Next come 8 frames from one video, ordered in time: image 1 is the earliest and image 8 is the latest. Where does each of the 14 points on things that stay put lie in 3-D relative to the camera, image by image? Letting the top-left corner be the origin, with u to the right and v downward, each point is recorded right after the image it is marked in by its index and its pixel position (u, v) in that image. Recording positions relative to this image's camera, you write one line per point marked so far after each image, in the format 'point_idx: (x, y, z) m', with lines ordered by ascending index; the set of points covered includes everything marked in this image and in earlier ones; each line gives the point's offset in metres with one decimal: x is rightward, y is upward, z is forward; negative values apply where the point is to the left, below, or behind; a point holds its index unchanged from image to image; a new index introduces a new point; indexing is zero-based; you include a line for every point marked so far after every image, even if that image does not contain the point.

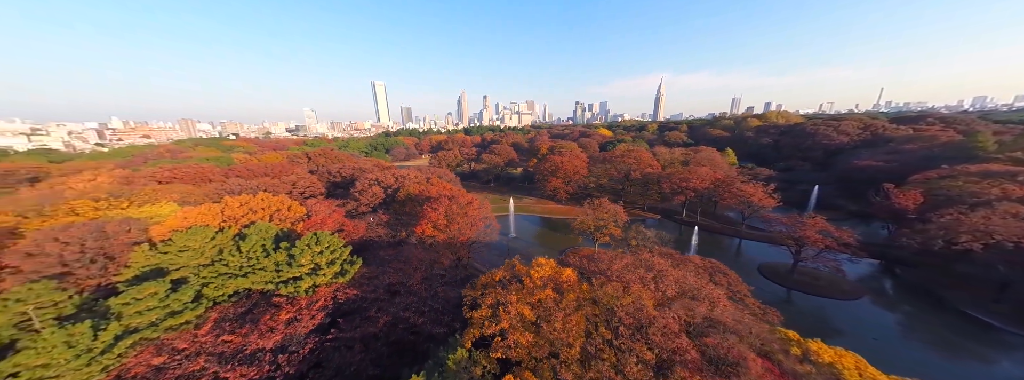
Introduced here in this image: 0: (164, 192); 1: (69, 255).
0: (-25.2, +0.1, +18.9) m
1: (-18.3, -2.6, +10.8) m
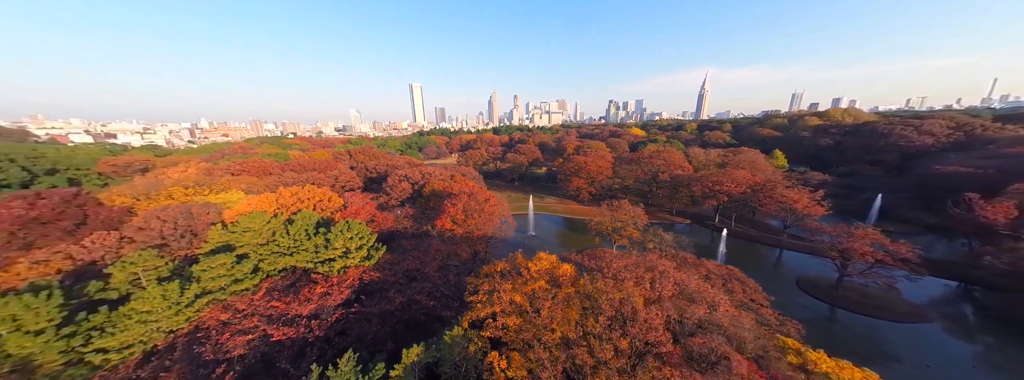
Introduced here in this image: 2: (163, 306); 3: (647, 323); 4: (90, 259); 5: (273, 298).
0: (-23.8, +0.8, +22.5) m
1: (-18.0, -2.0, +13.7) m
2: (-12.2, -4.1, +9.2) m
3: (+3.7, -3.7, +7.4) m
4: (-18.6, -3.0, +11.5) m
5: (-9.7, -4.3, +10.5) m
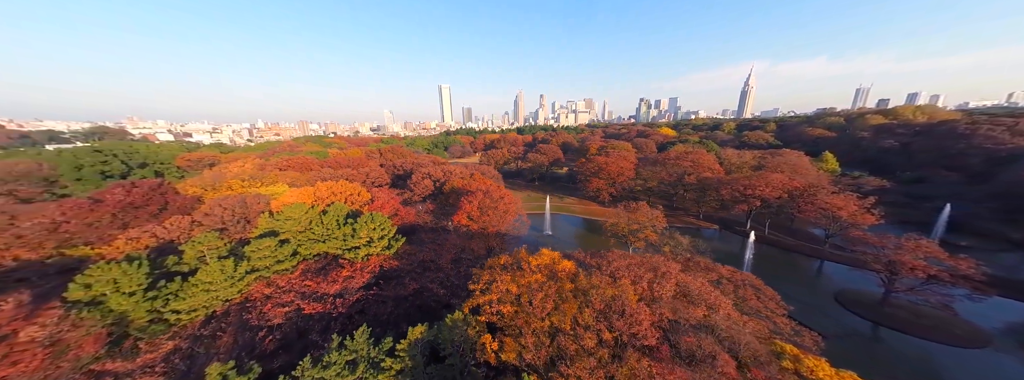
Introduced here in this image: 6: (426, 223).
0: (-22.3, +1.5, +25.3) m
1: (-17.5, -1.5, +16.0) m
2: (-12.2, -3.7, +11.0) m
3: (+3.5, -3.7, +7.6) m
4: (-18.3, -2.5, +14.0) m
5: (-9.5, -4.0, +12.1) m
6: (-6.4, -2.5, +19.5) m
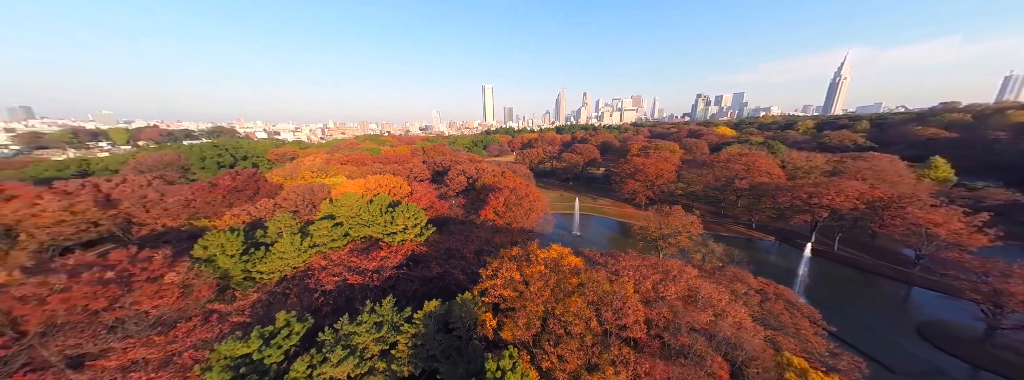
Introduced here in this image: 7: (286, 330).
0: (-19.1, +2.4, +29.5) m
1: (-15.9, -0.7, +19.5) m
2: (-11.6, -3.1, +13.7) m
3: (+3.4, -3.7, +8.0) m
4: (-17.1, -1.7, +17.6) m
5: (-8.8, -3.5, +14.4) m
6: (-4.5, -2.1, +21.3) m
7: (-7.5, -4.6, +8.7) m
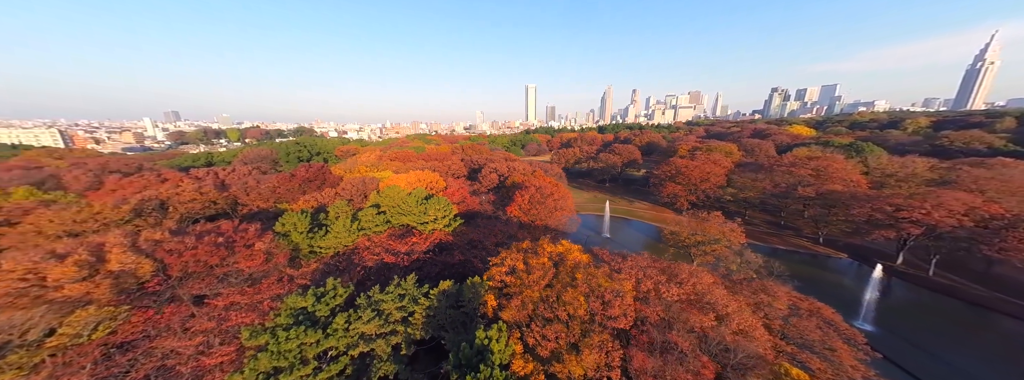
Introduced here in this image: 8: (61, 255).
0: (-15.3, +3.2, +33.2) m
1: (-13.8, 0.0, +22.9) m
2: (-10.6, -2.6, +16.5) m
3: (+3.2, -3.7, +8.4) m
4: (-15.3, -0.9, +21.2) m
5: (-7.7, -3.0, +16.7) m
6: (-2.4, -1.8, +22.8) m
7: (-7.5, -4.2, +10.9) m
8: (-18.9, -2.9, +11.0) m
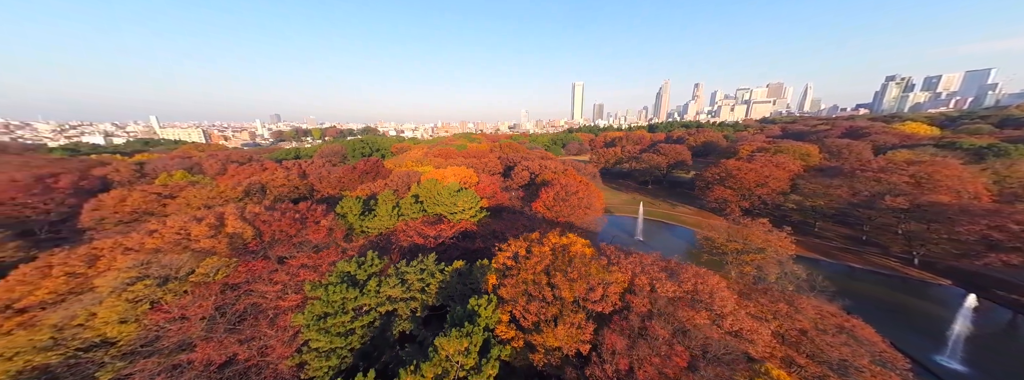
0: (-10.7, +4.1, +36.6) m
1: (-11.2, +0.8, +26.2) m
2: (-9.2, -1.9, +19.4) m
3: (+2.9, -3.5, +9.0) m
4: (-13.0, 0.0, +24.8) m
5: (-6.4, -2.4, +19.1) m
6: (0.0, -1.4, +24.1) m
7: (-7.2, -3.6, +13.3) m
8: (-18.4, -1.8, +15.4) m
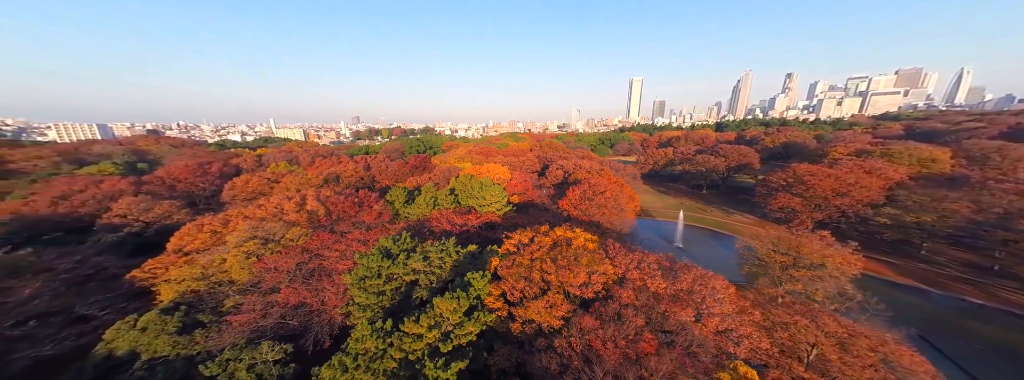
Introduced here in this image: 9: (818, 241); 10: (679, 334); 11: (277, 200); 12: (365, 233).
0: (-5.1, +4.8, +39.3) m
1: (-7.7, +1.6, +29.3) m
2: (-7.2, -1.2, +22.2) m
3: (+2.5, -3.3, +9.6) m
4: (-9.8, +0.8, +28.3) m
5: (-4.5, -1.8, +21.4) m
6: (+2.7, -1.1, +25.0) m
7: (-6.5, -3.0, +15.8) m
8: (-17.0, -0.7, +20.1) m
9: (+19.3, -3.3, +16.3) m
10: (+5.3, -4.6, +8.3) m
11: (-17.7, -0.7, +19.7) m
12: (-10.1, -2.9, +17.9) m
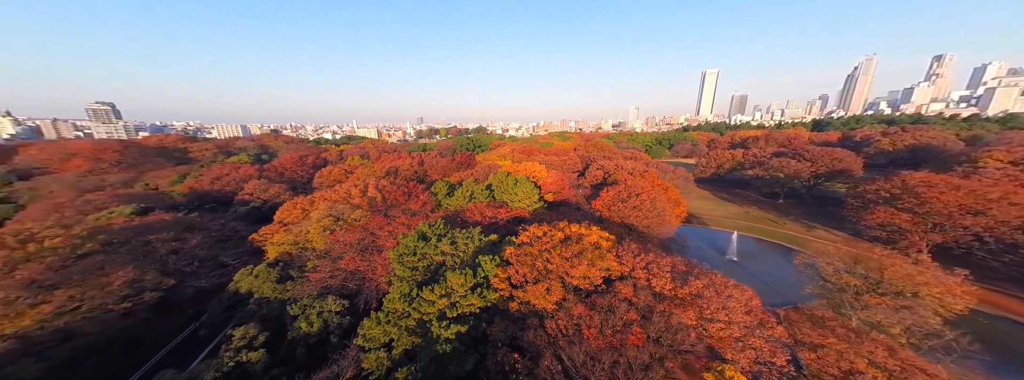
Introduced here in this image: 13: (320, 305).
0: (+1.6, +5.2, +40.6) m
1: (-3.2, +2.1, +31.3) m
2: (-4.2, -0.6, +24.3) m
3: (+2.7, -3.2, +10.1) m
4: (-5.4, +1.5, +30.8) m
5: (-1.8, -1.4, +23.0) m
6: (+6.1, -1.0, +25.1) m
7: (-4.9, -2.5, +18.0) m
8: (-14.2, +0.3, +24.2) m
9: (+20.4, -3.9, +13.2) m
10: (+5.1, -4.6, +8.2) m
11: (-15.0, +0.3, +24.0) m
12: (-8.0, -2.2, +20.7) m
13: (-9.9, -5.8, +13.3) m
